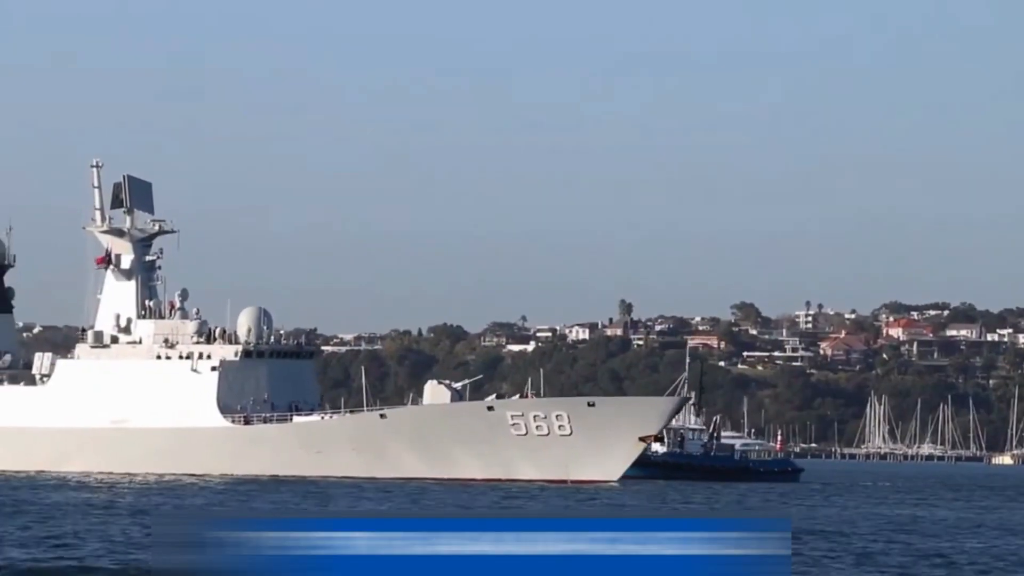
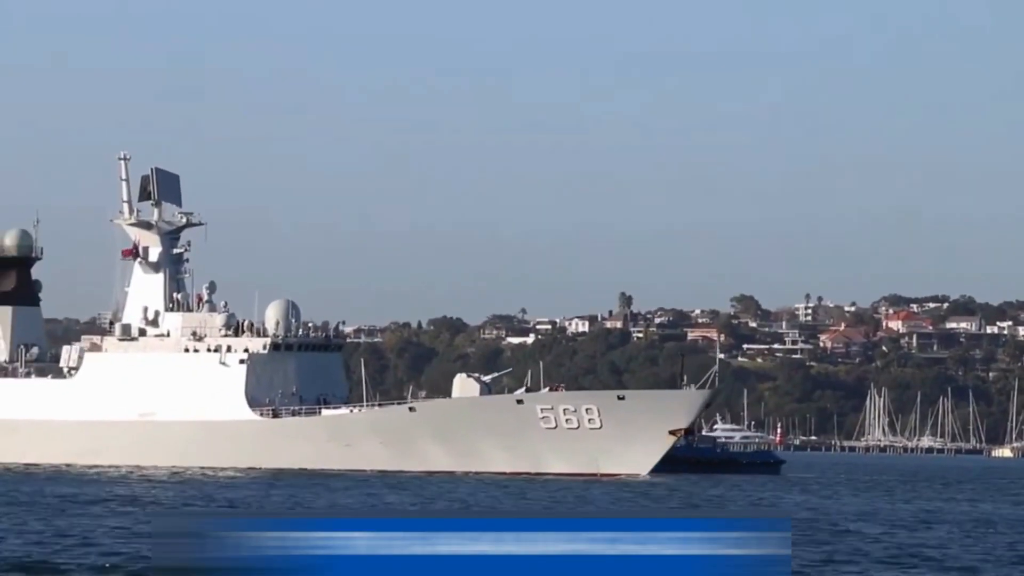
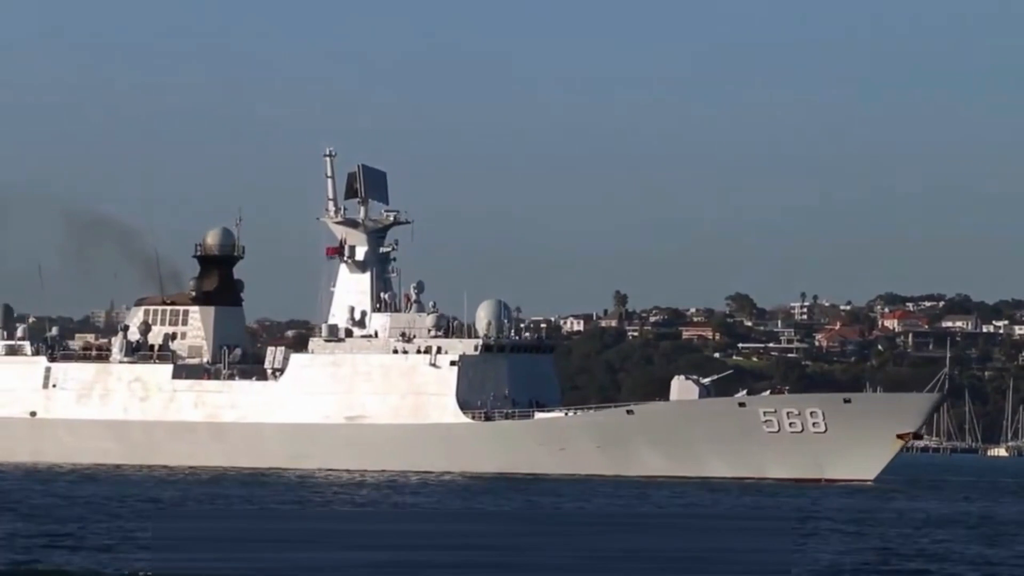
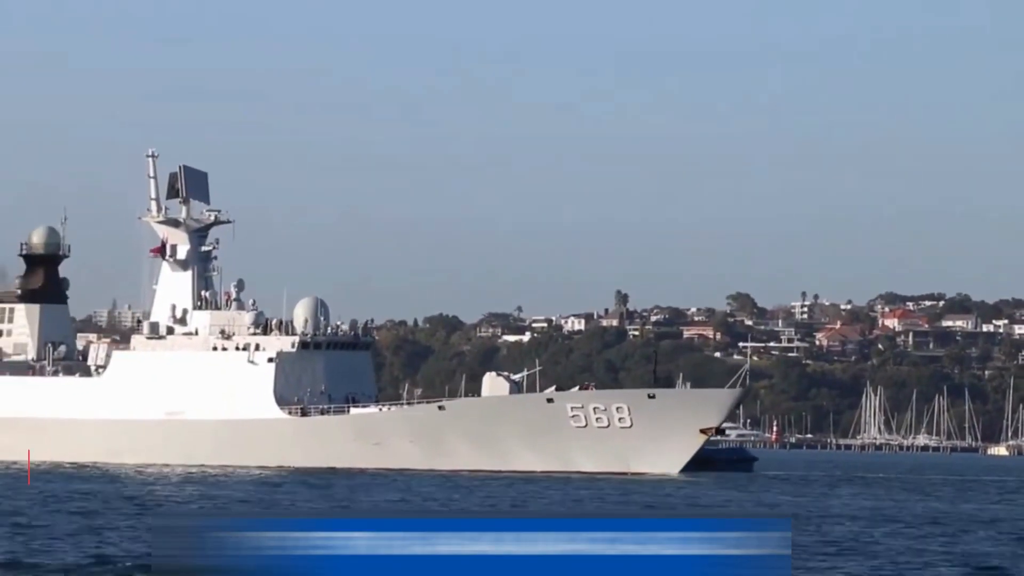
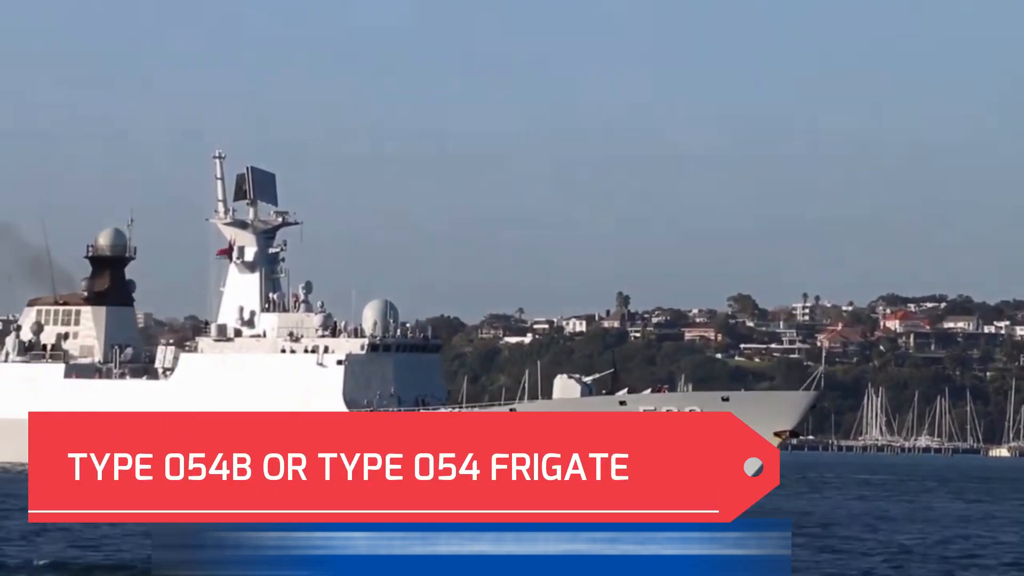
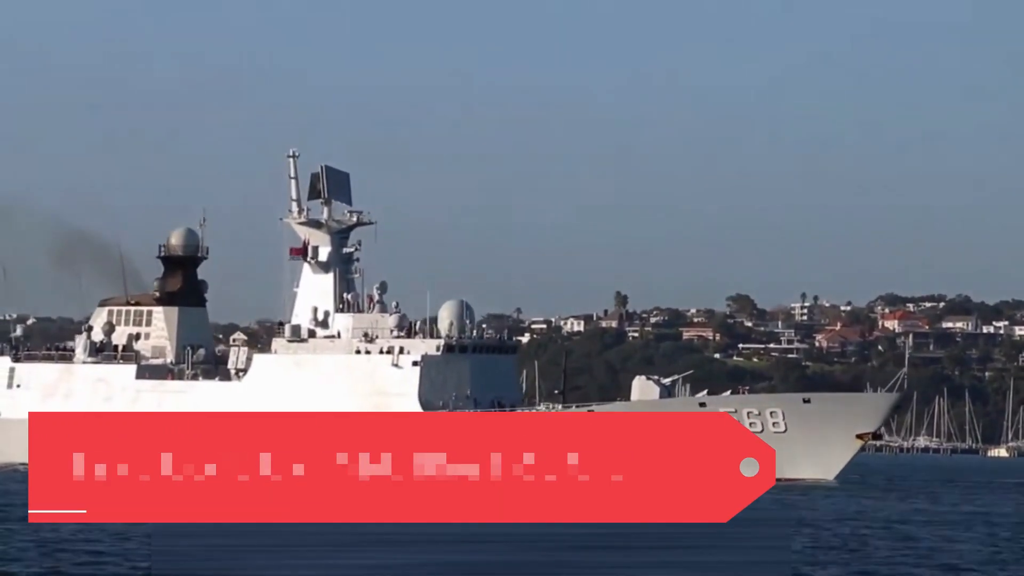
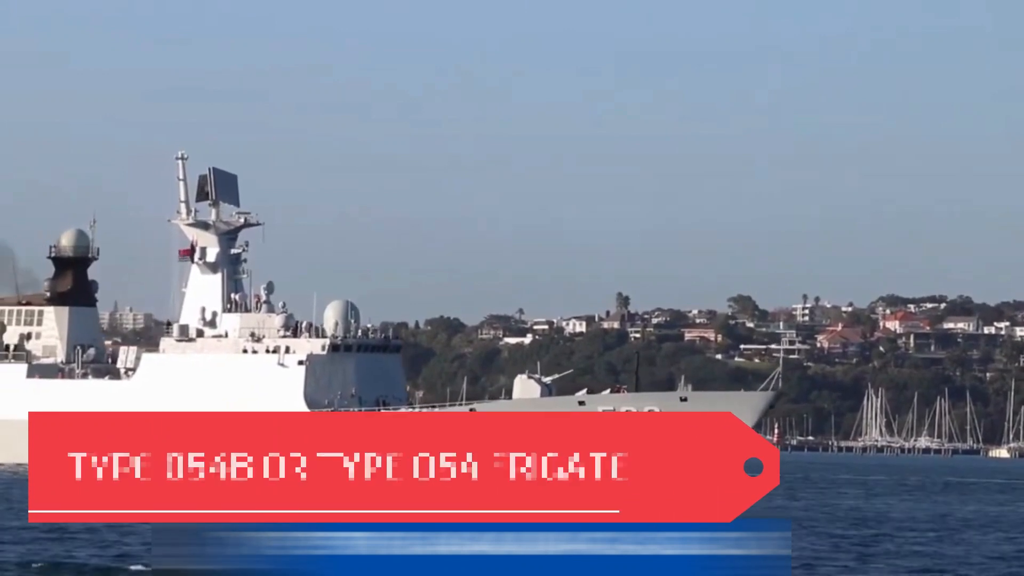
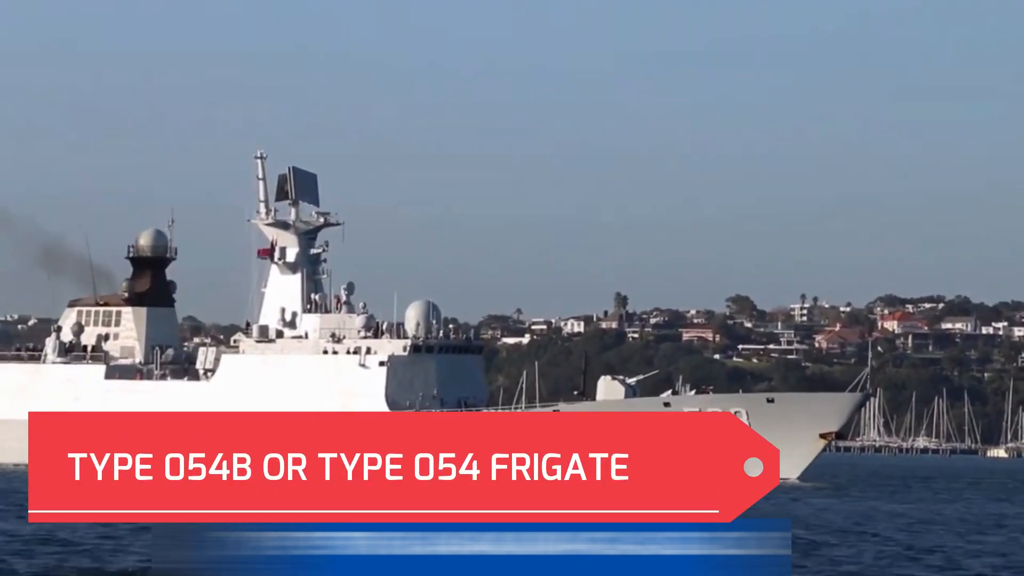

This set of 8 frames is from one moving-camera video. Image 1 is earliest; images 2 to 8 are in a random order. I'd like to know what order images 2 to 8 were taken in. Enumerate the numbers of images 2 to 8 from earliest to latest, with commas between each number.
2, 4, 7, 5, 8, 6, 3
